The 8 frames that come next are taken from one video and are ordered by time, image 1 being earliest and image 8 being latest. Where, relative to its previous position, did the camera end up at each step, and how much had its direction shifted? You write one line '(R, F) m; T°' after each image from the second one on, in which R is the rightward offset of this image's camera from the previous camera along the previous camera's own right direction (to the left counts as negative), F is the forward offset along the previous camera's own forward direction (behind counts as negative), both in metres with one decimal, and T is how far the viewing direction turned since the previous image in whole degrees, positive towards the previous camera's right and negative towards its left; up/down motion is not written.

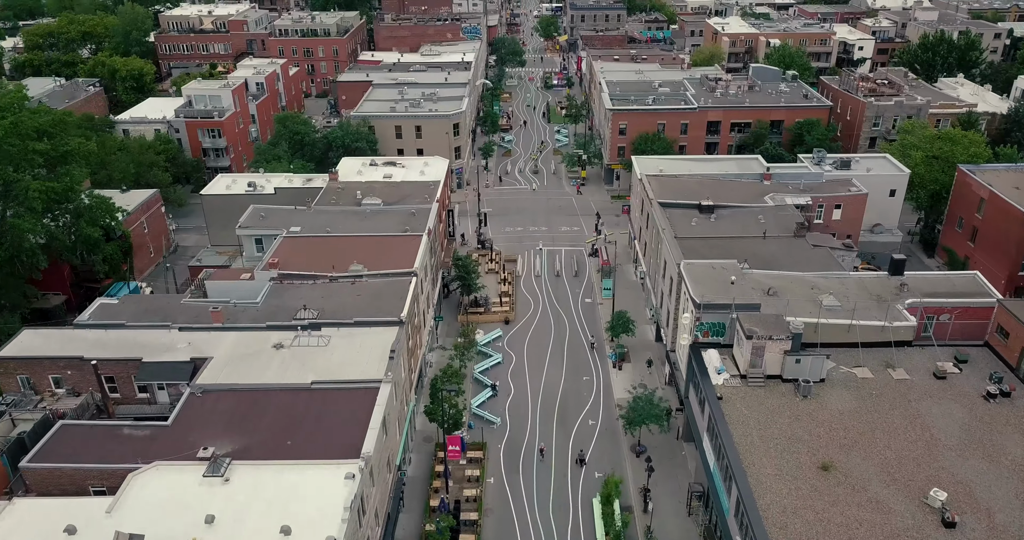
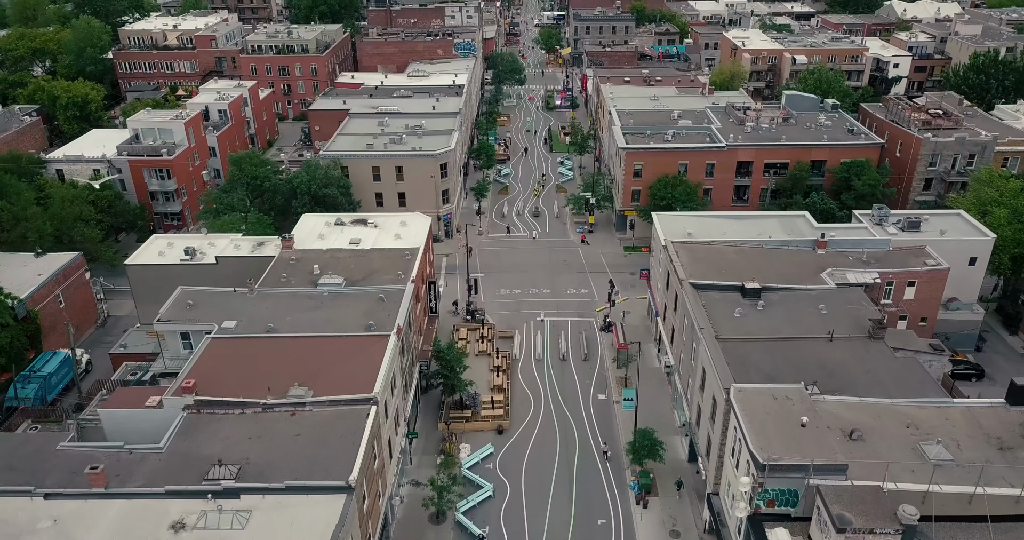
(+0.5, +14.1) m; 0°
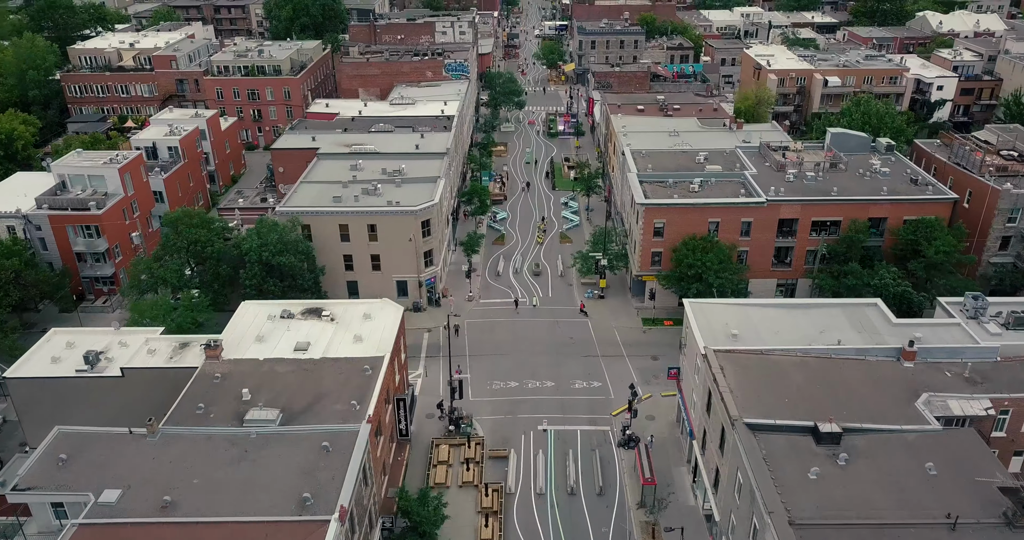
(+0.5, +14.2) m; 0°
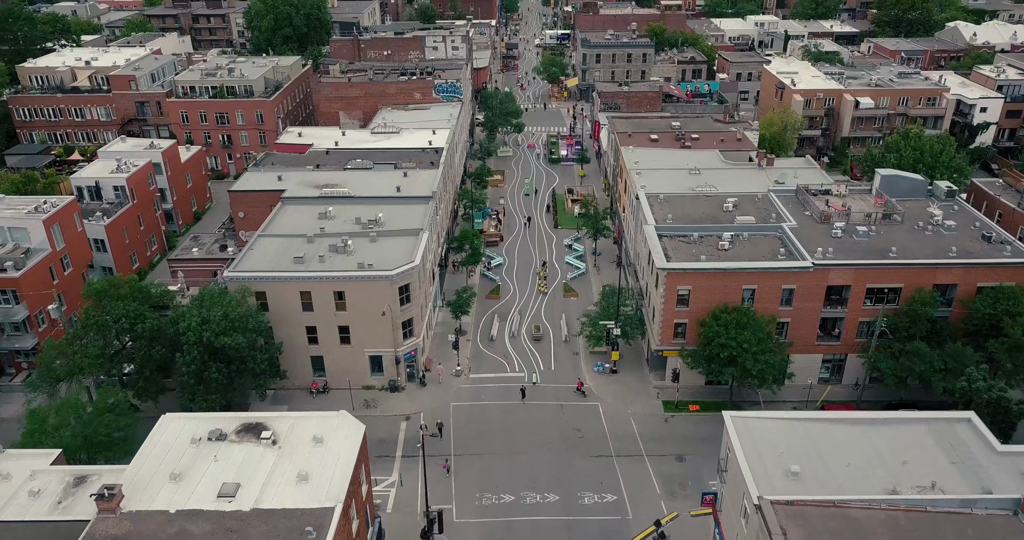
(+0.4, +11.5) m; 0°
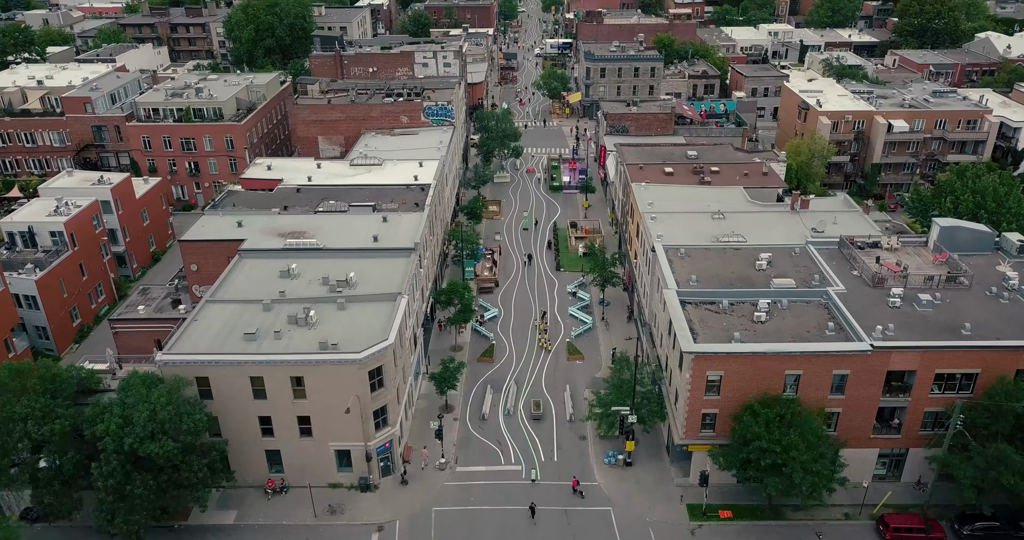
(+0.4, +10.1) m; 0°
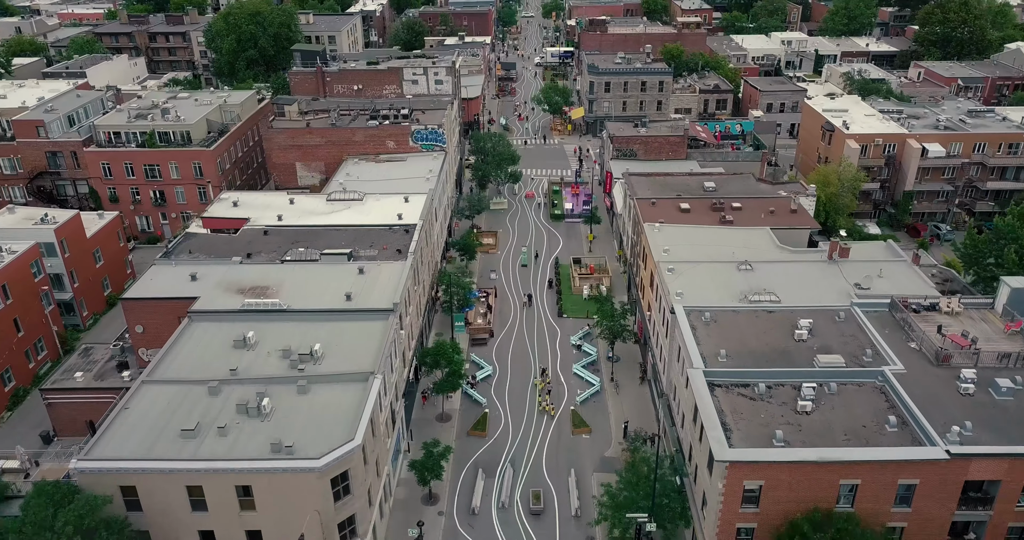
(+0.4, +8.7) m; 0°
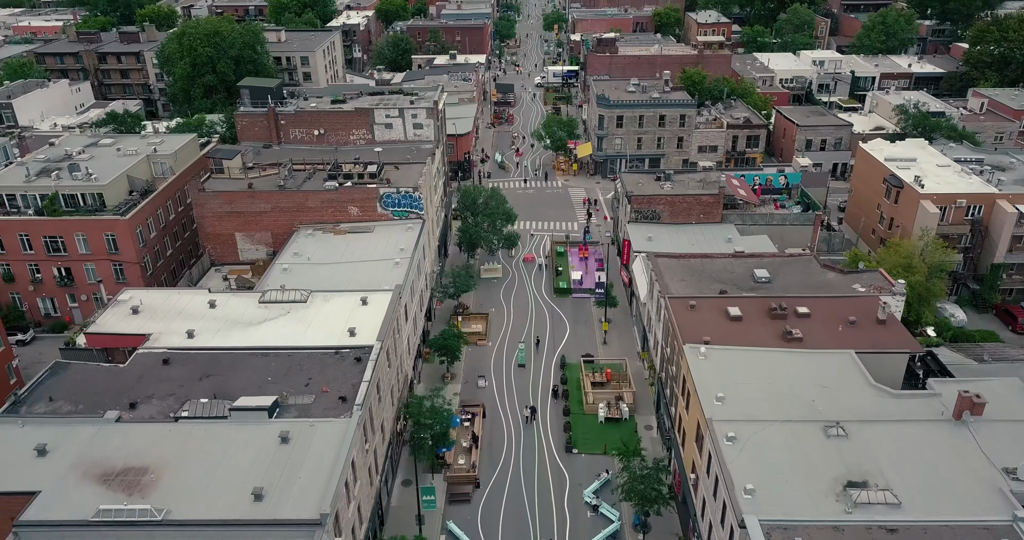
(+0.6, +17.5) m; 0°
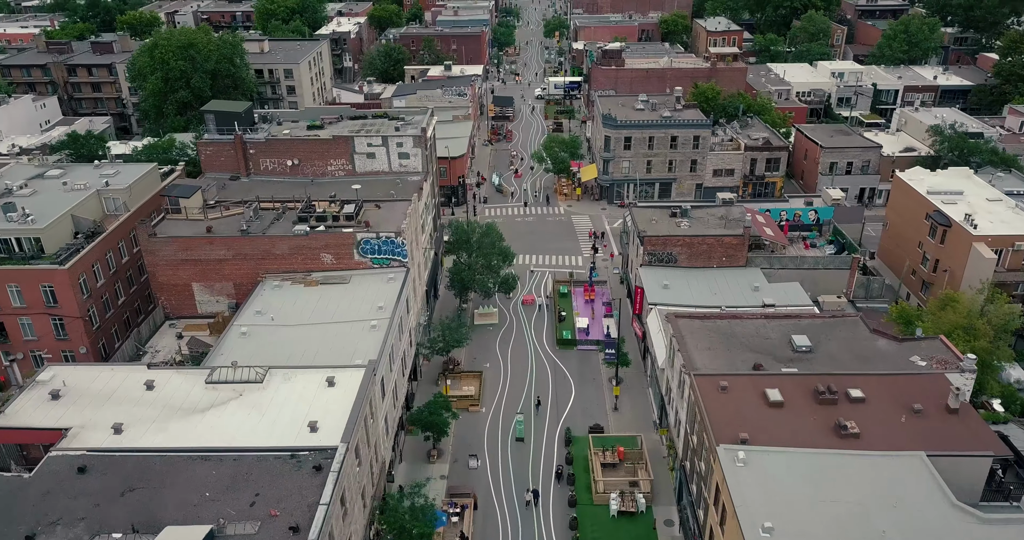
(+0.3, +8.8) m; 0°
